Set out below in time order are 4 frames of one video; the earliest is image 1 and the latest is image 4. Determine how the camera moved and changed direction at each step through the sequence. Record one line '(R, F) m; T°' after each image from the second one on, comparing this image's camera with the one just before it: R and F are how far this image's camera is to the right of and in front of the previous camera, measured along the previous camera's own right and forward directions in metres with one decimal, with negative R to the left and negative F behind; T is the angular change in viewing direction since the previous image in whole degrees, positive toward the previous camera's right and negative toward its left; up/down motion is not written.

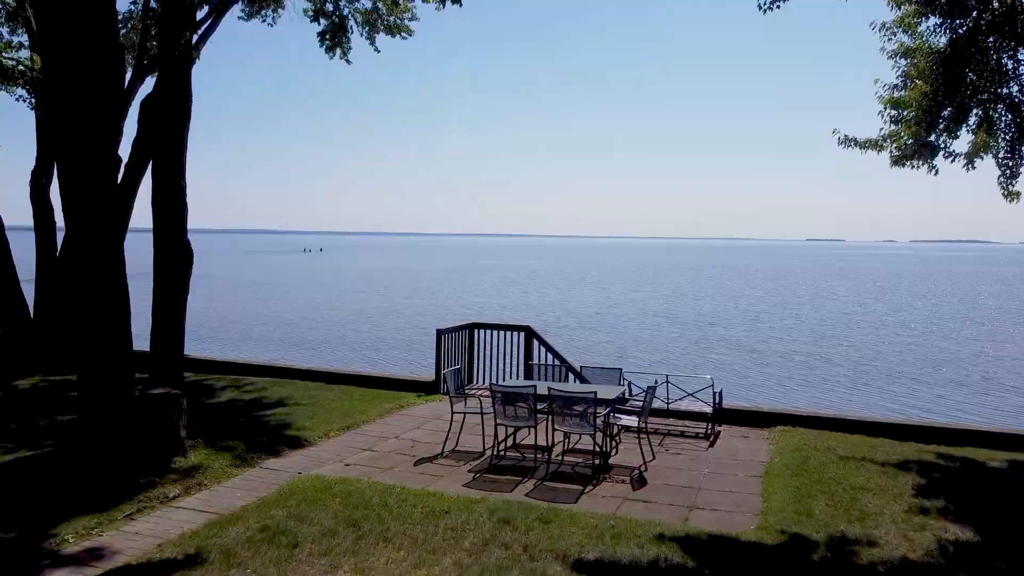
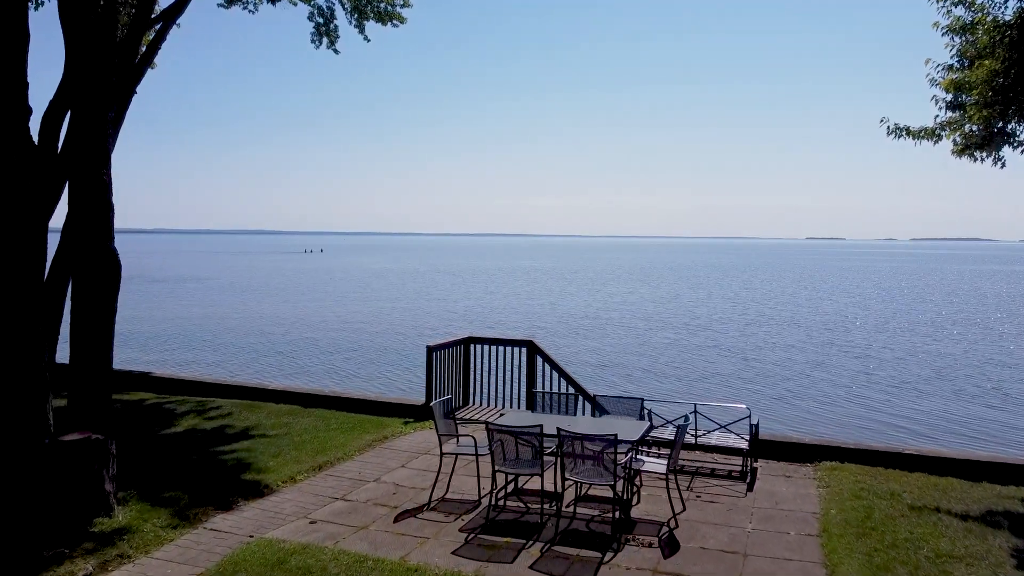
(0.0, +1.4) m; 0°
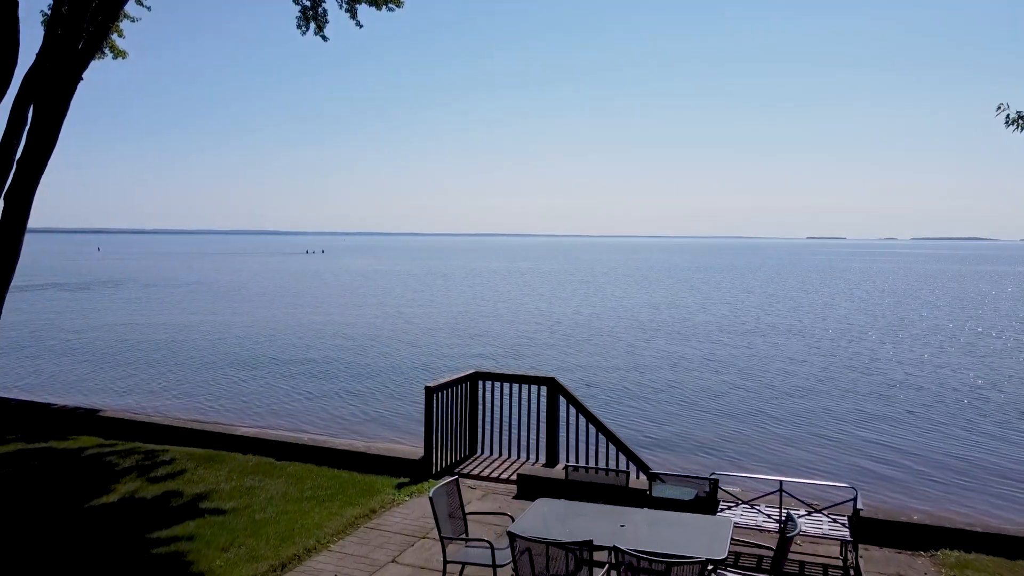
(-0.2, +1.9) m; 0°
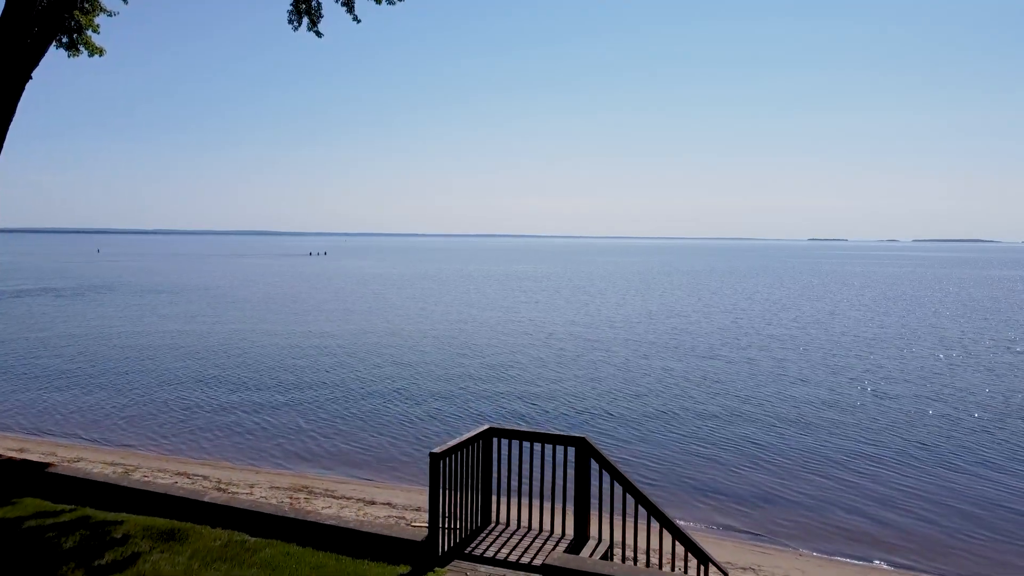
(-0.2, +1.5) m; 0°
